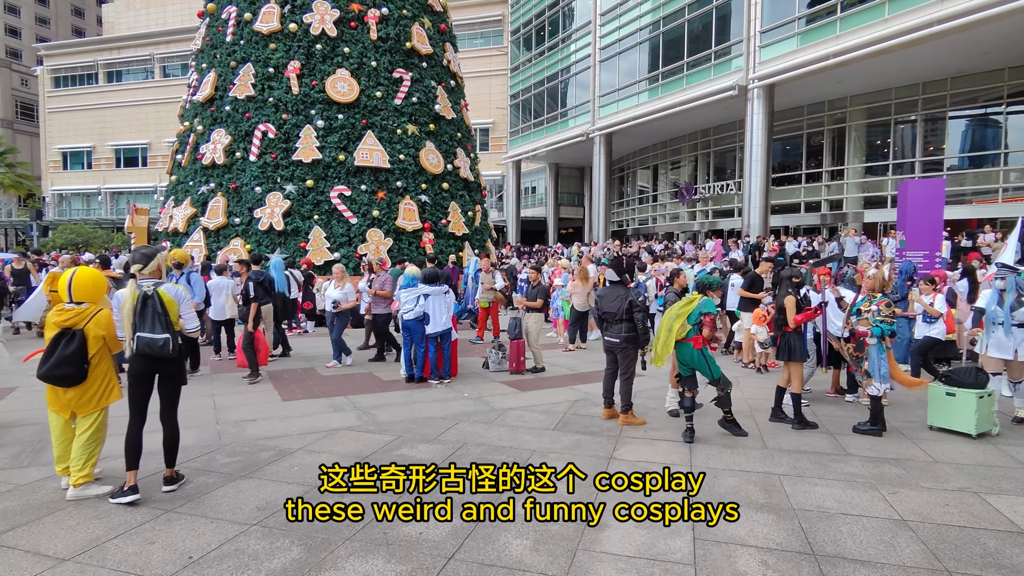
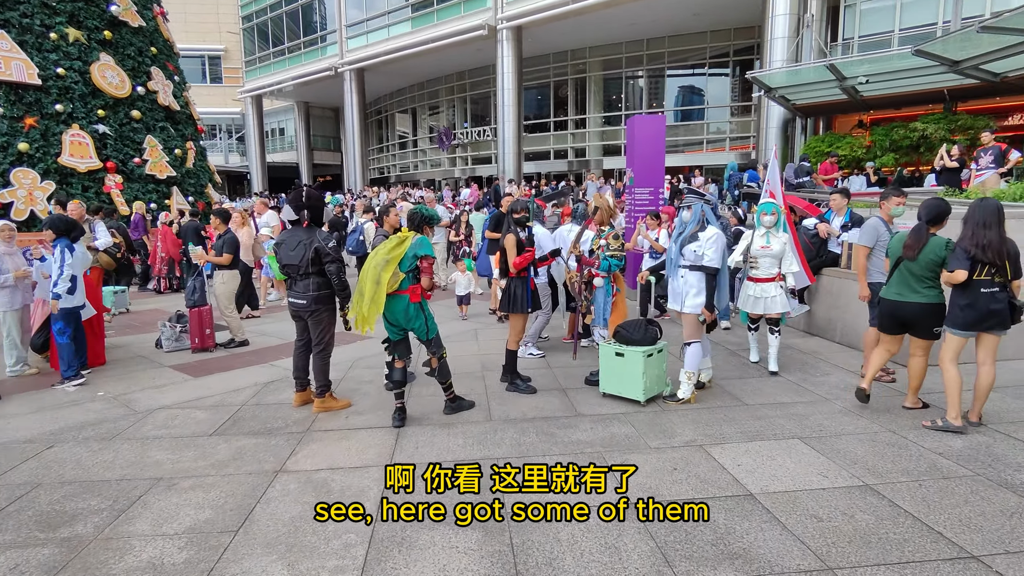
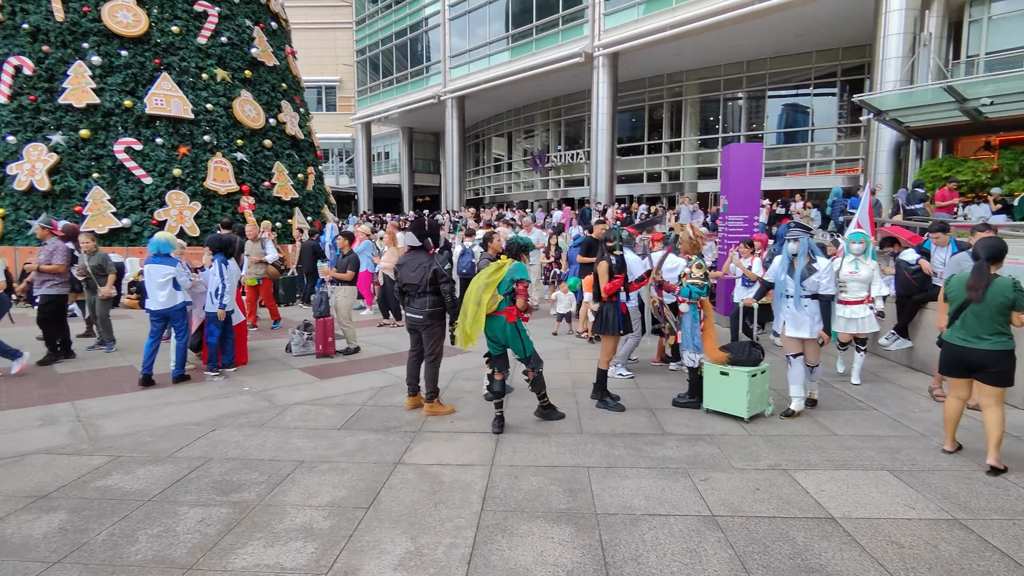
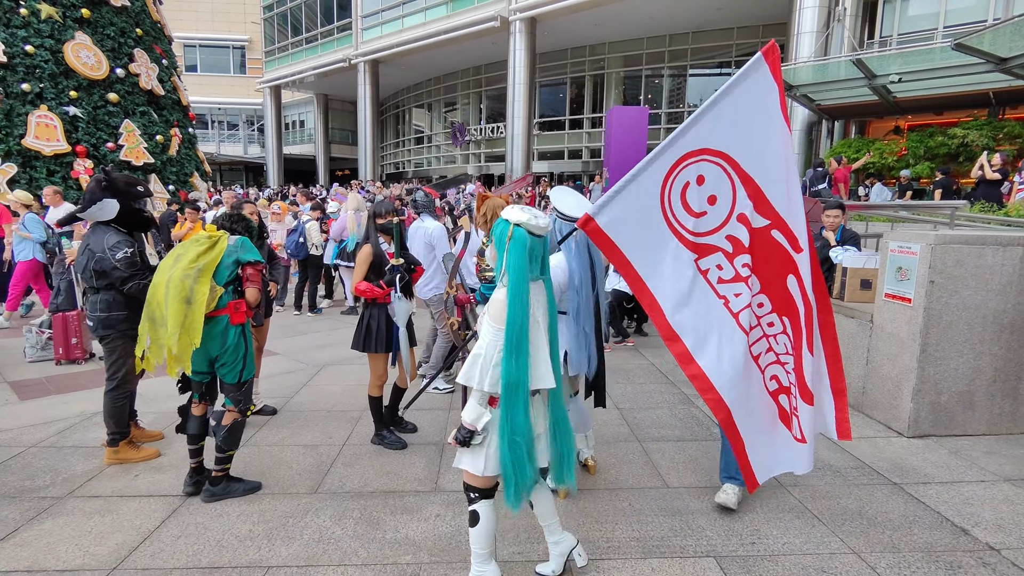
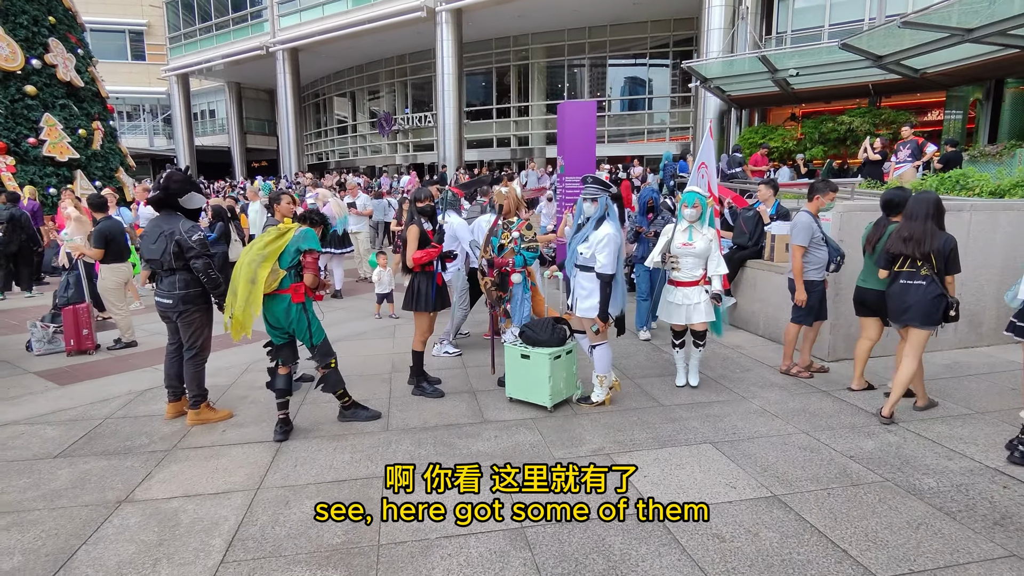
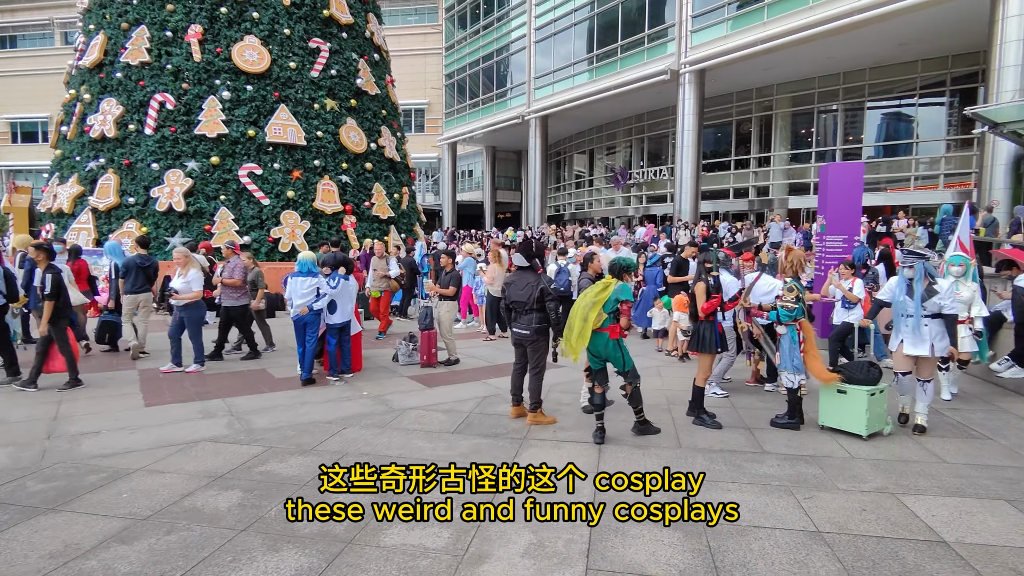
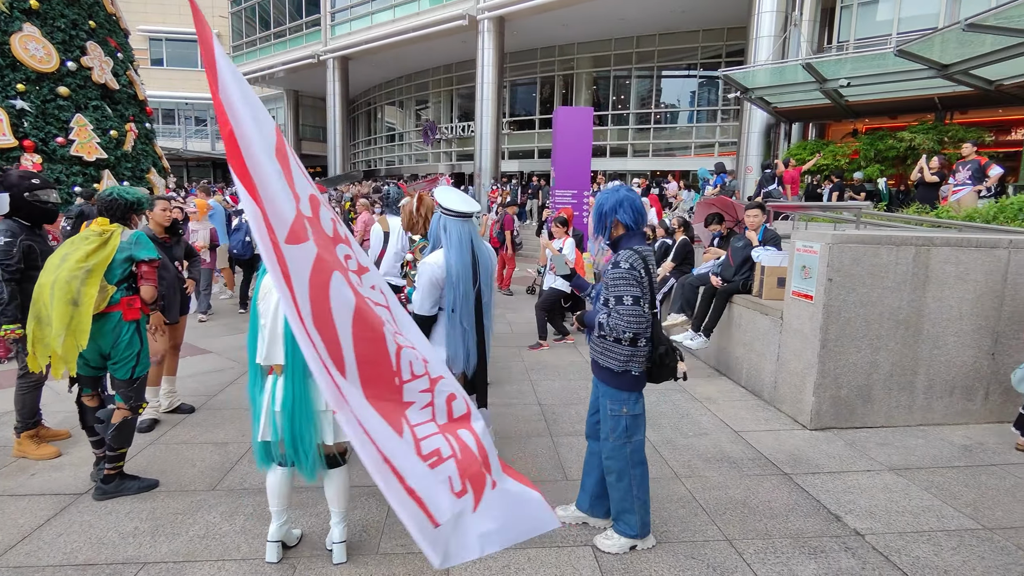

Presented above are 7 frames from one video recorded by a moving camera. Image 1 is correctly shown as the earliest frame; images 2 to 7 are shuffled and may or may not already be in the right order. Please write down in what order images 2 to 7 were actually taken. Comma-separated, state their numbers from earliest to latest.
6, 3, 2, 5, 4, 7
